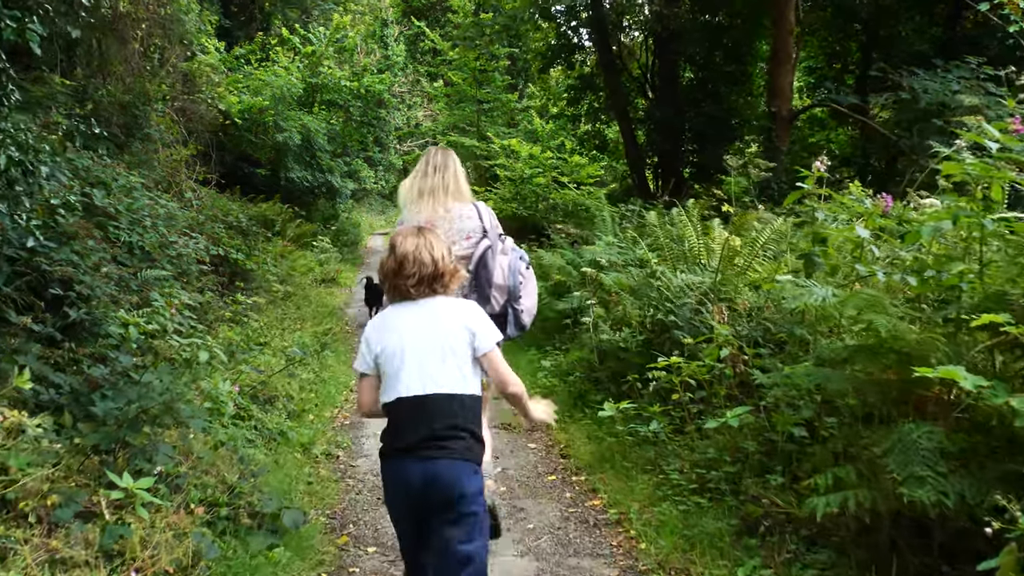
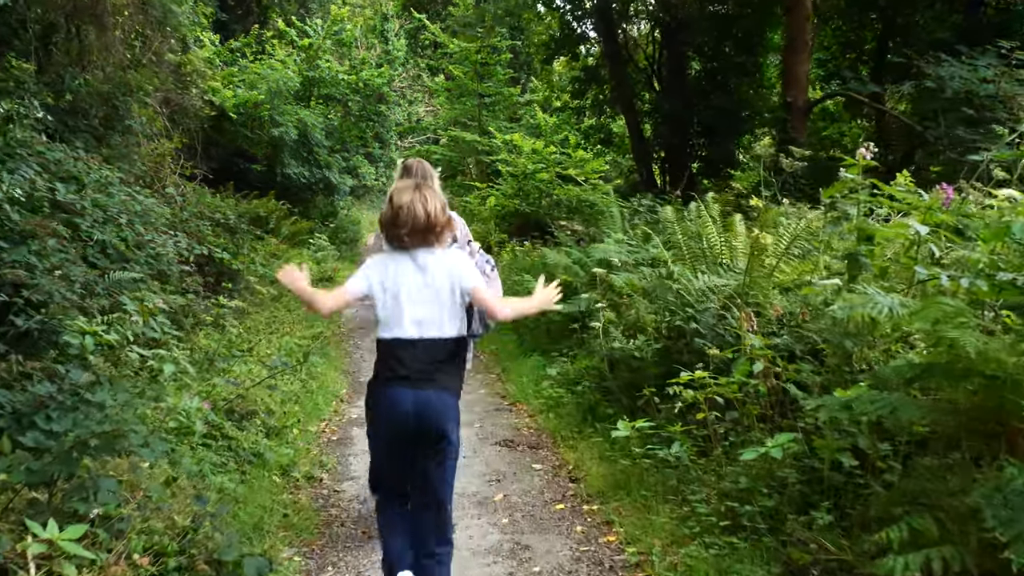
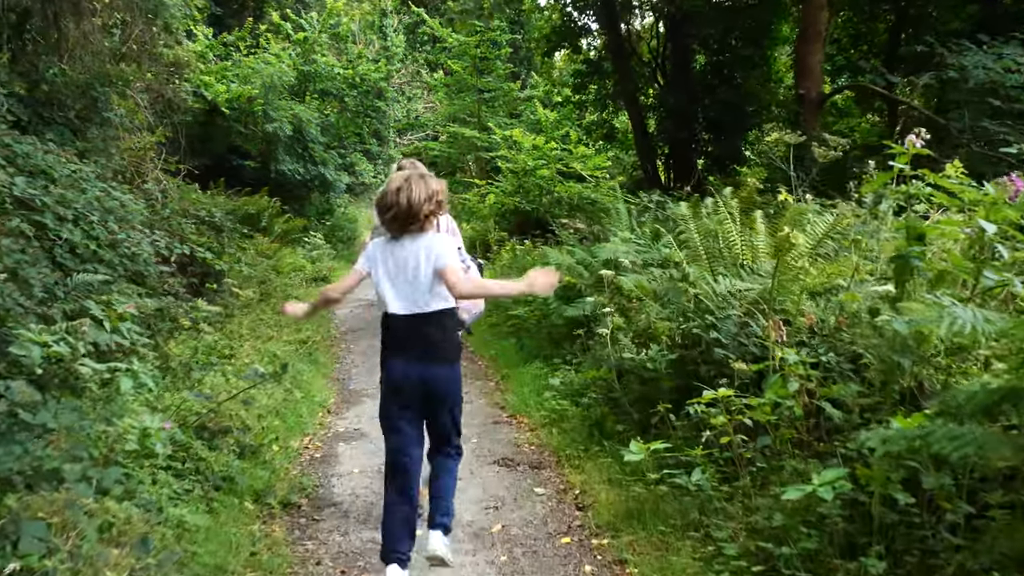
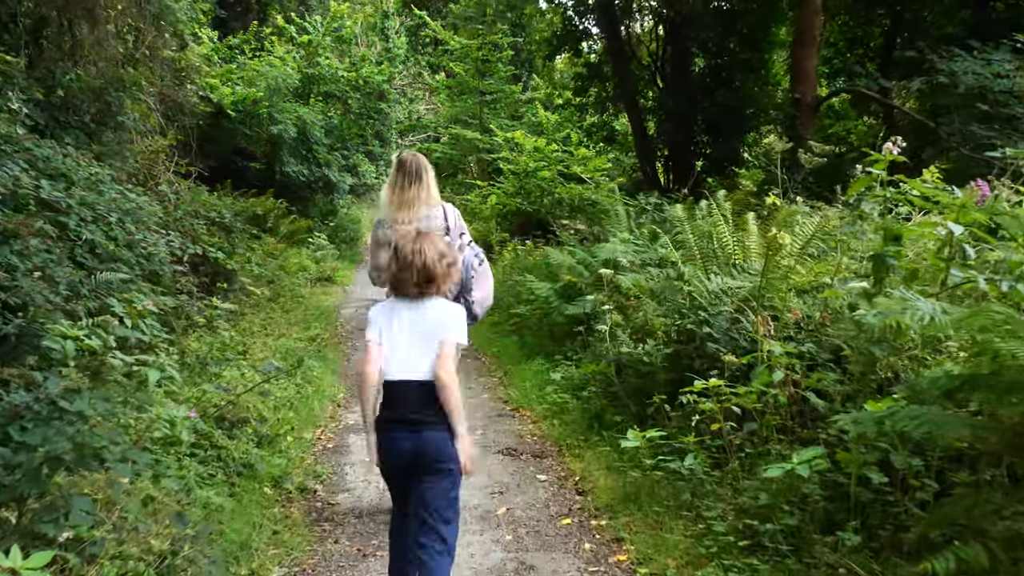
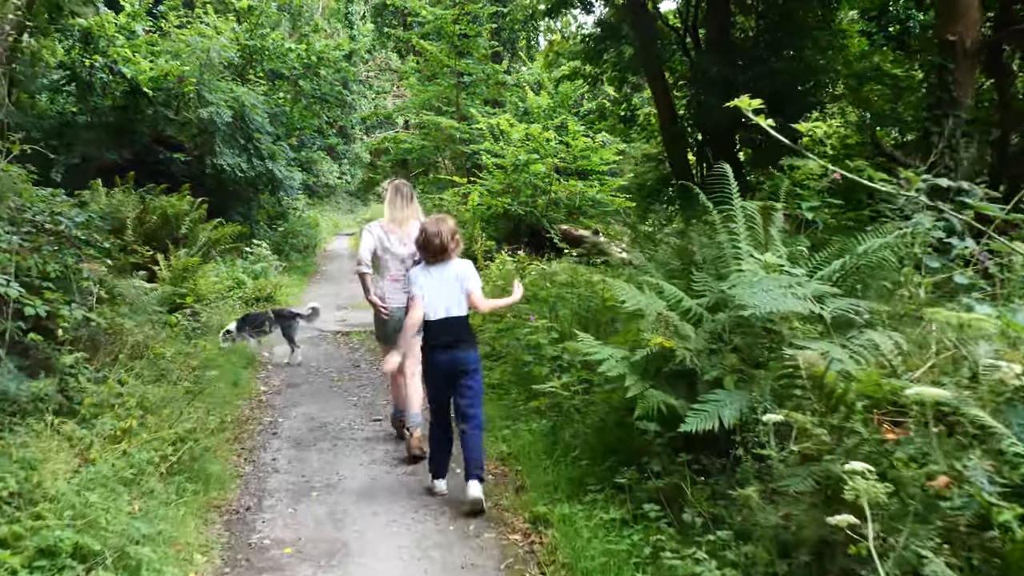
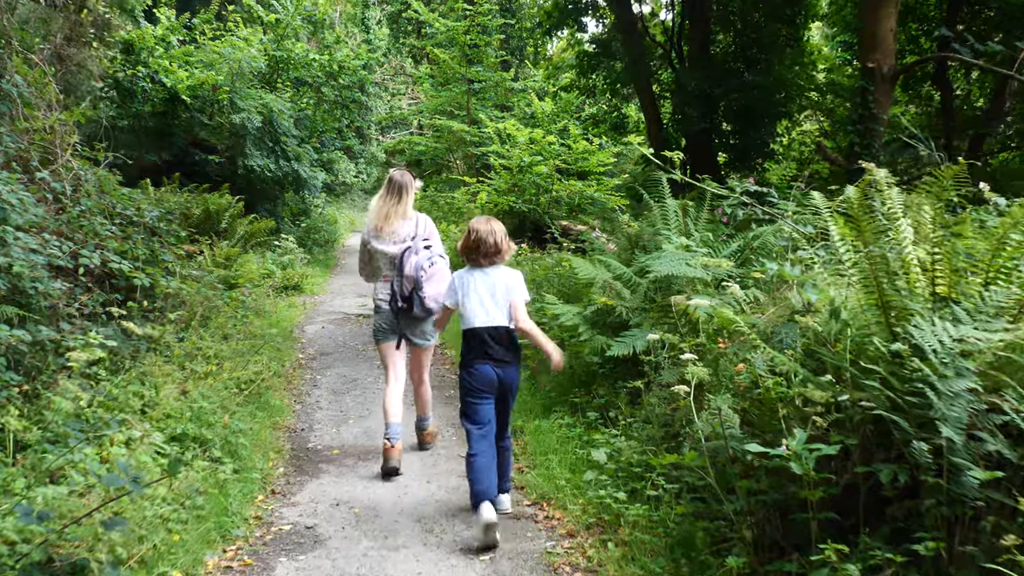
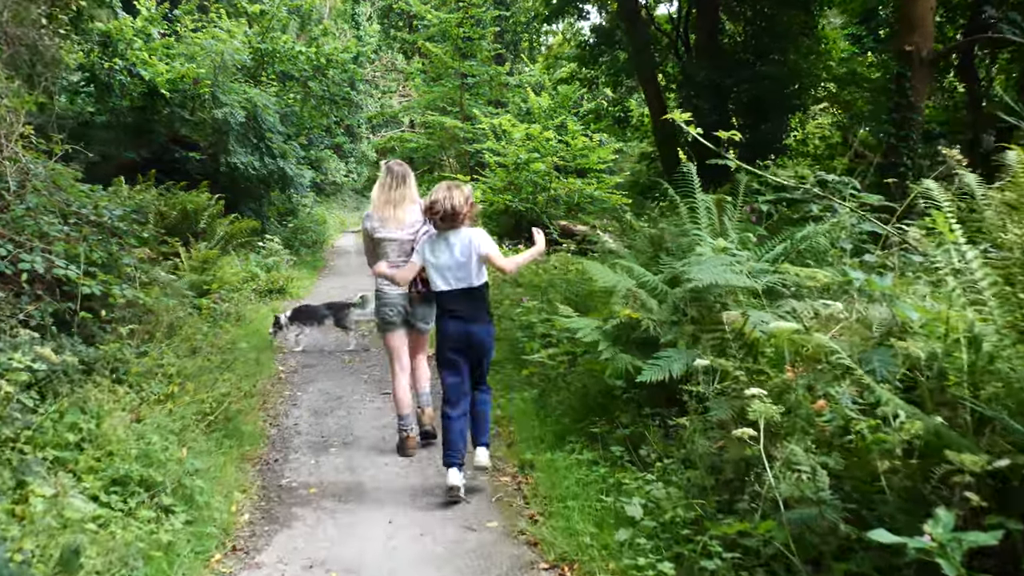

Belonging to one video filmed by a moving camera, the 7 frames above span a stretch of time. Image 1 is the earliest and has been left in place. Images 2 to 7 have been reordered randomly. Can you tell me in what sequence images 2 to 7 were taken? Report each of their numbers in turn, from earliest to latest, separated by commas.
2, 4, 3, 6, 7, 5
